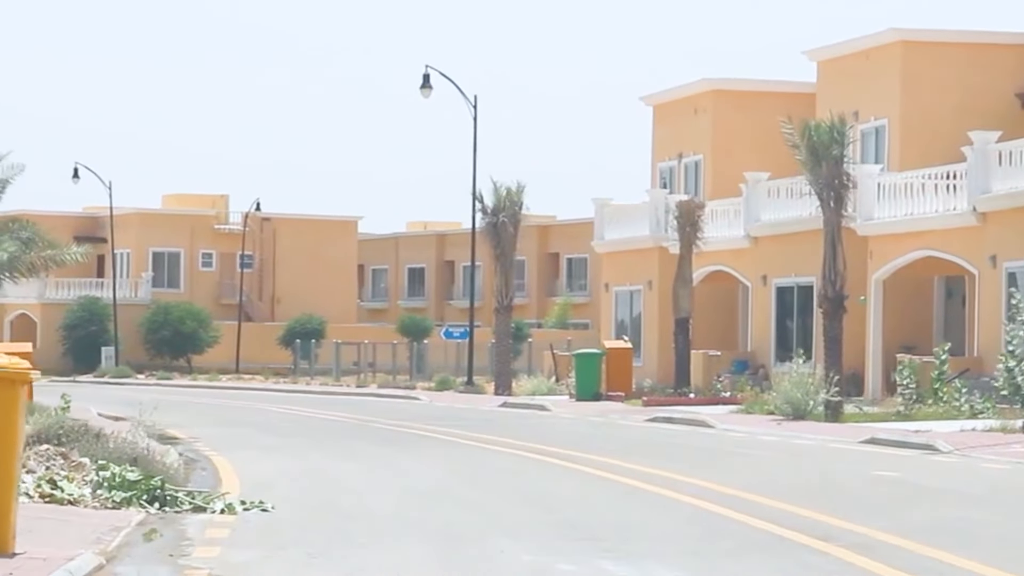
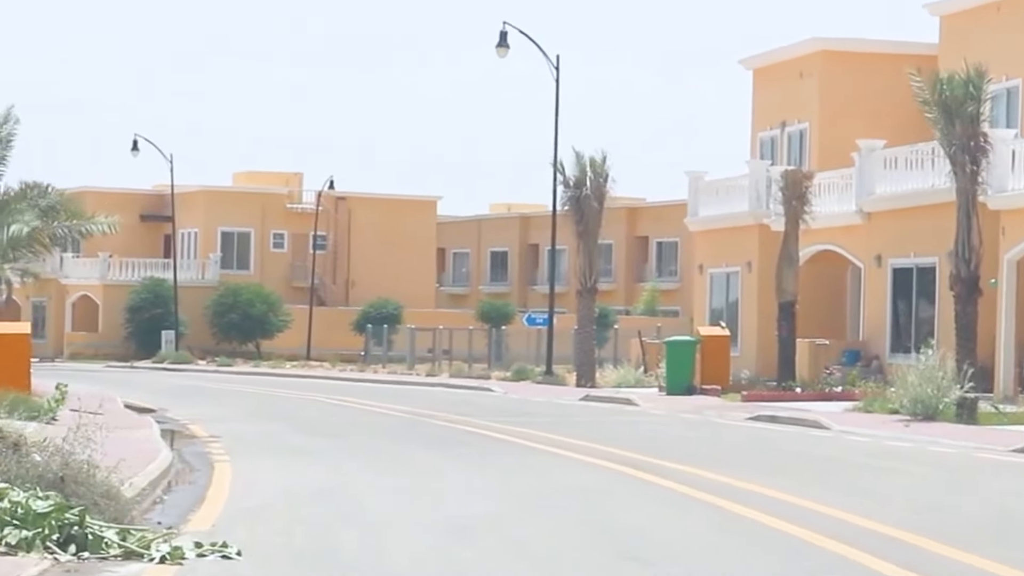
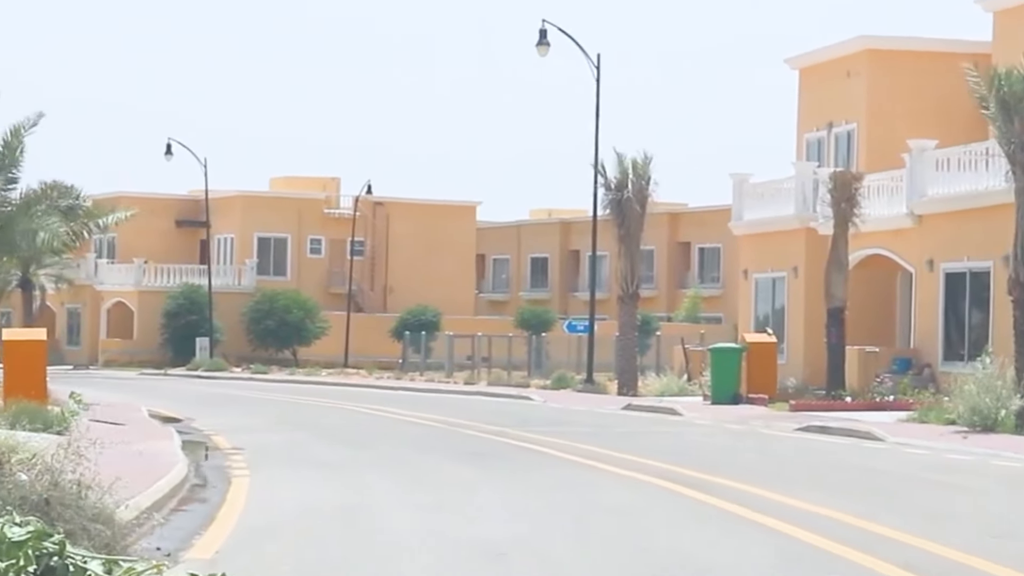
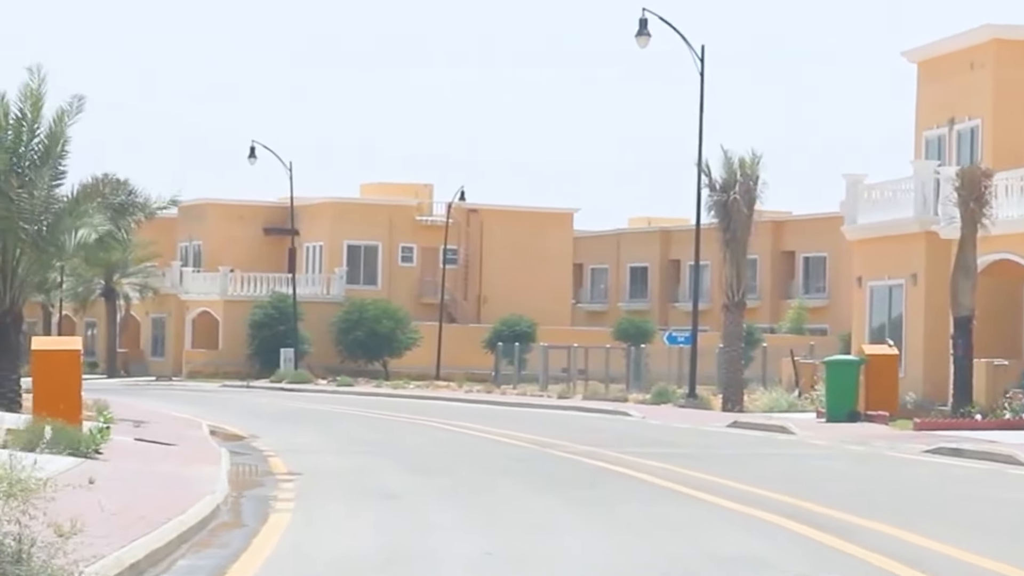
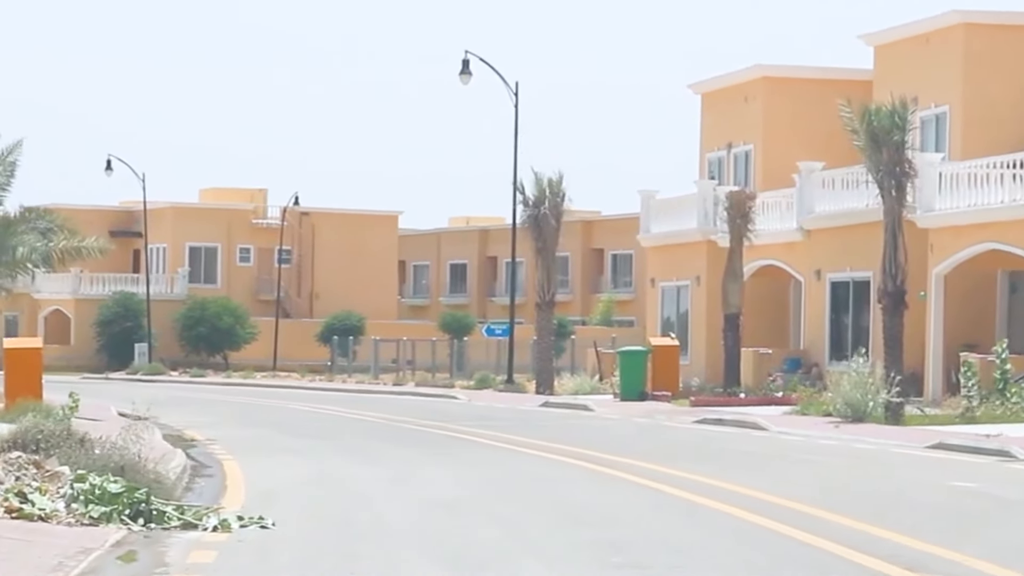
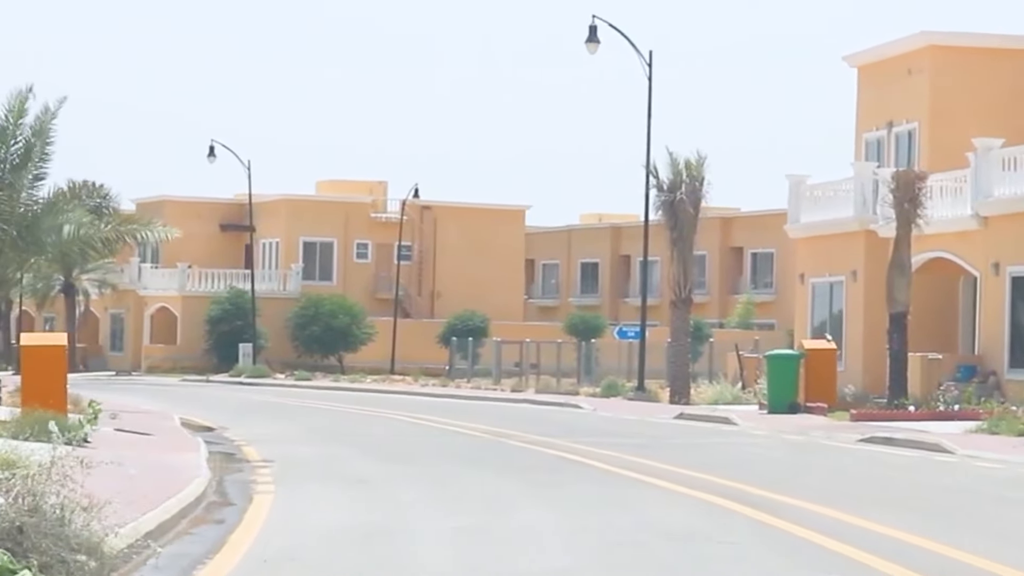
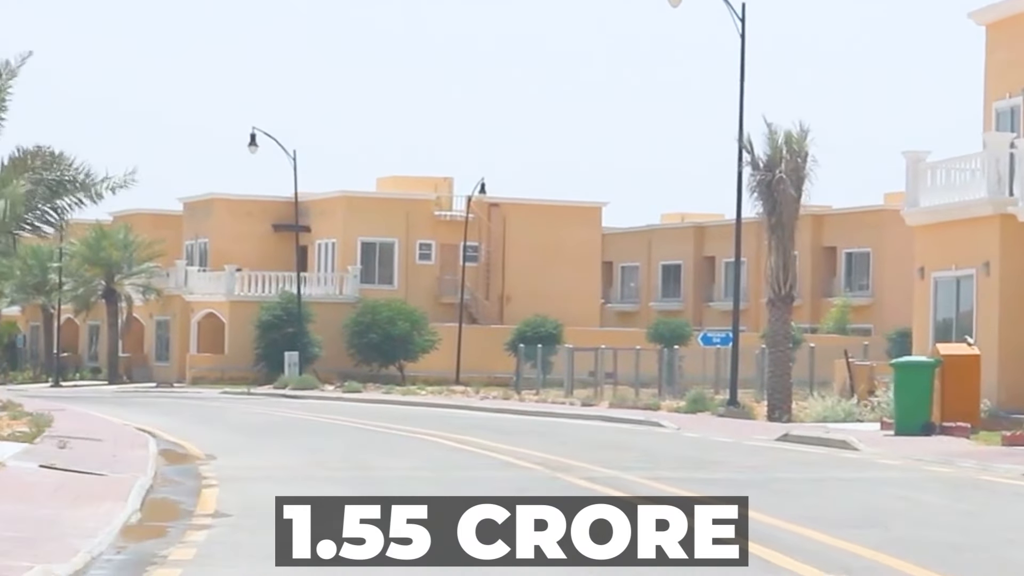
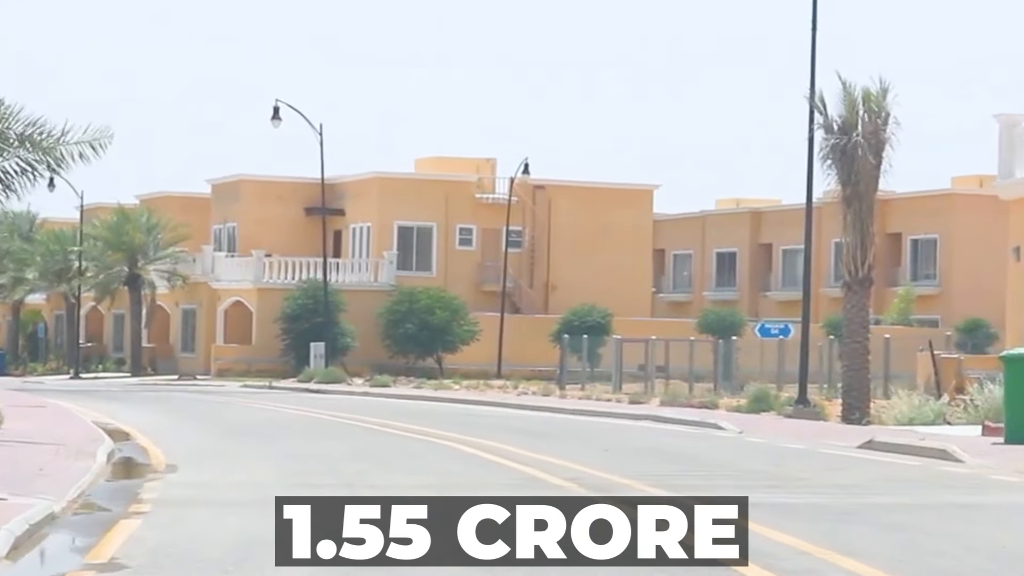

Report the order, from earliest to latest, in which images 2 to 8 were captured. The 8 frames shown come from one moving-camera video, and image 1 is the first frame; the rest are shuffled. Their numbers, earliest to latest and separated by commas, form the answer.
5, 2, 3, 6, 4, 7, 8
